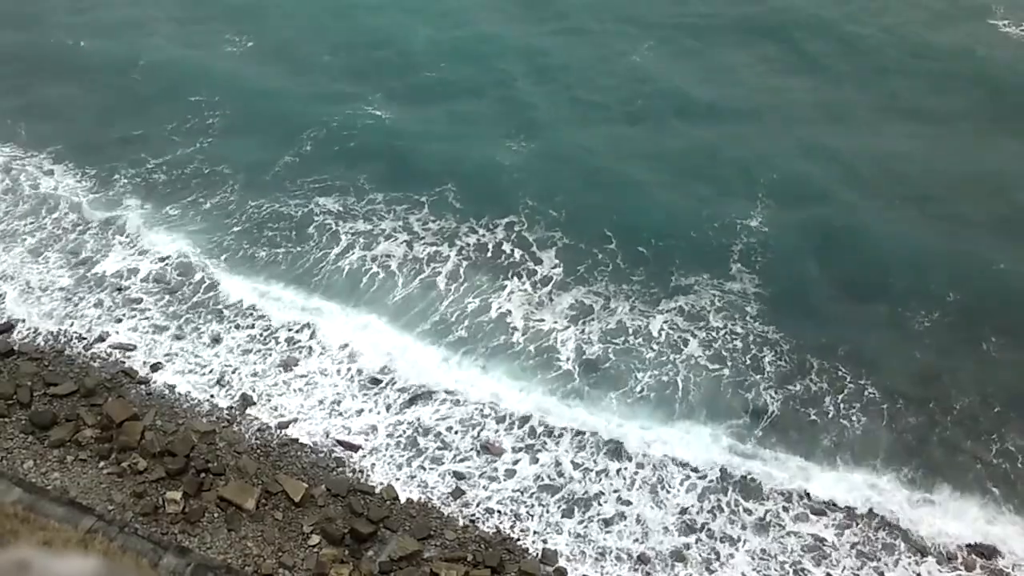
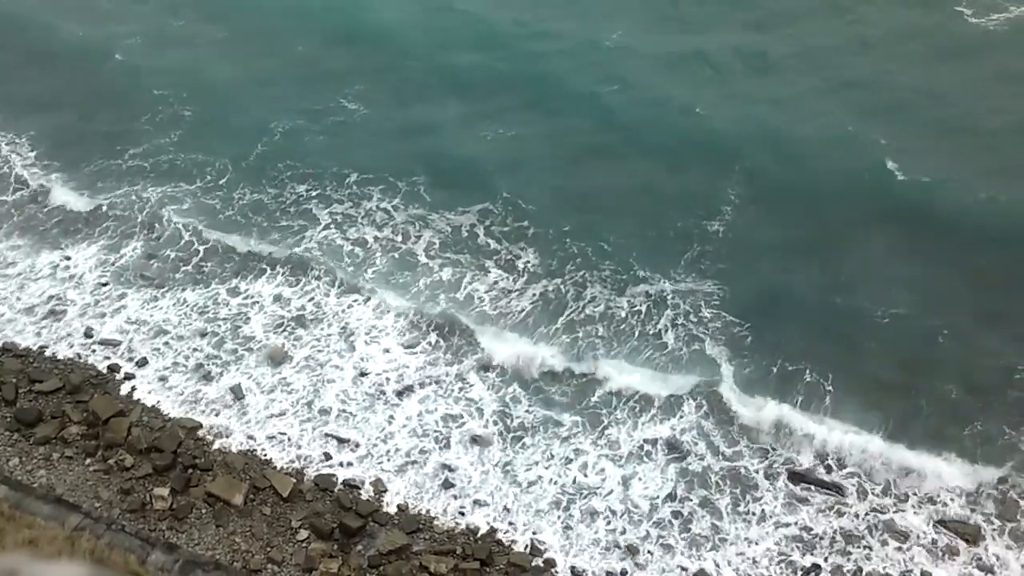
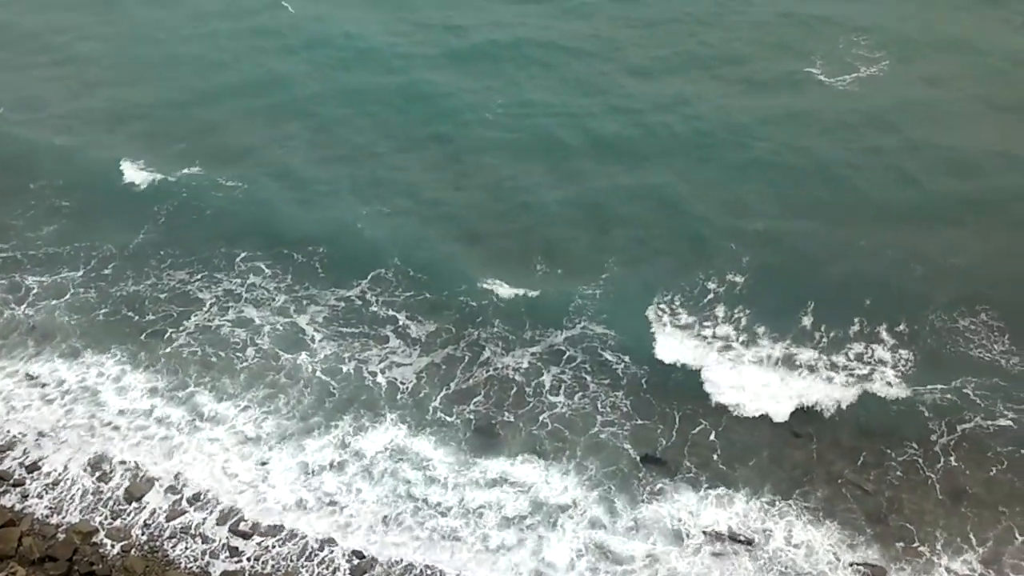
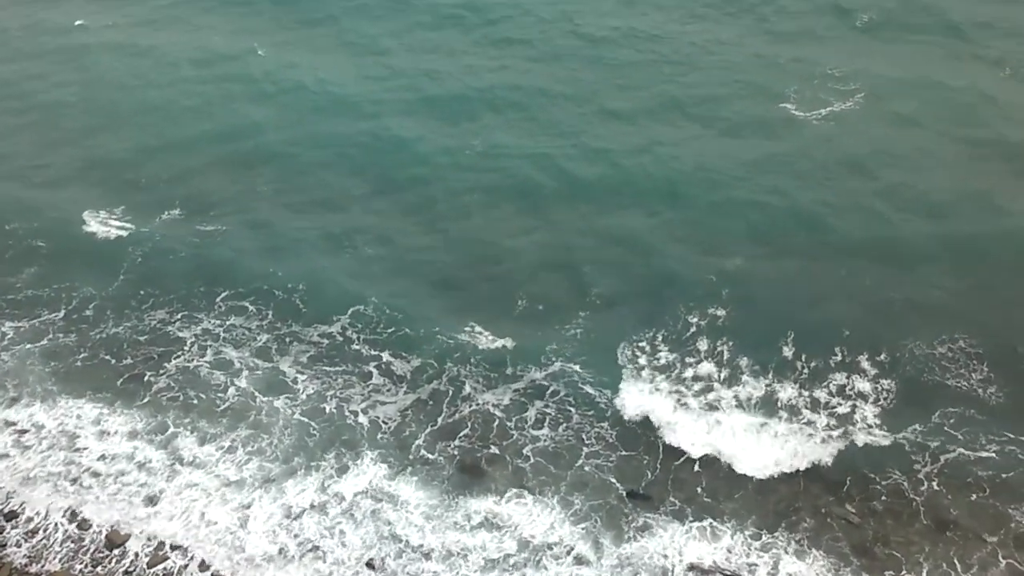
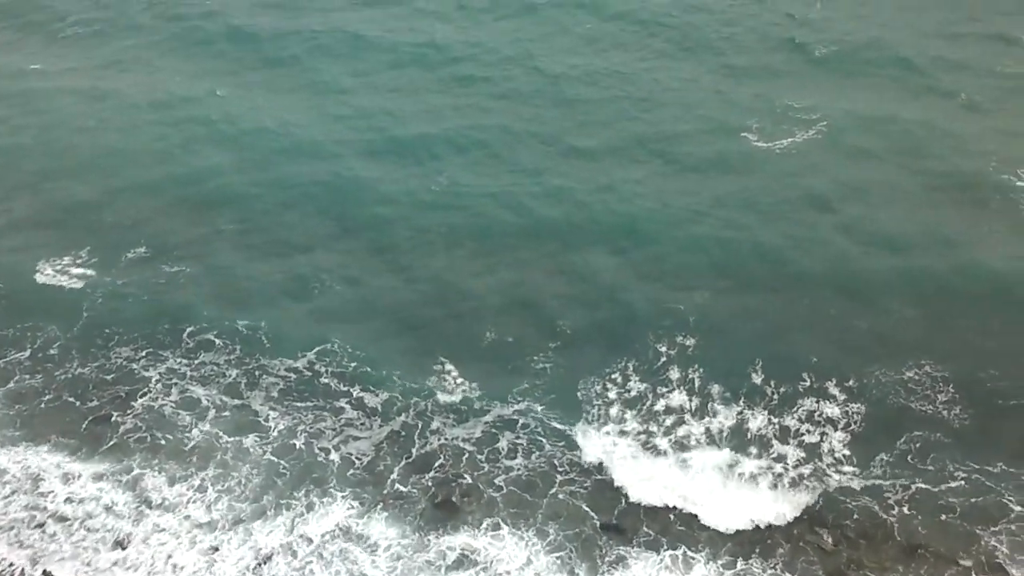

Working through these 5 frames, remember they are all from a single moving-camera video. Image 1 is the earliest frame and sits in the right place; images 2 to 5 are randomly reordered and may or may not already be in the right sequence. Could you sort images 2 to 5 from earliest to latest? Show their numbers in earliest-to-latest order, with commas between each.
2, 3, 4, 5
